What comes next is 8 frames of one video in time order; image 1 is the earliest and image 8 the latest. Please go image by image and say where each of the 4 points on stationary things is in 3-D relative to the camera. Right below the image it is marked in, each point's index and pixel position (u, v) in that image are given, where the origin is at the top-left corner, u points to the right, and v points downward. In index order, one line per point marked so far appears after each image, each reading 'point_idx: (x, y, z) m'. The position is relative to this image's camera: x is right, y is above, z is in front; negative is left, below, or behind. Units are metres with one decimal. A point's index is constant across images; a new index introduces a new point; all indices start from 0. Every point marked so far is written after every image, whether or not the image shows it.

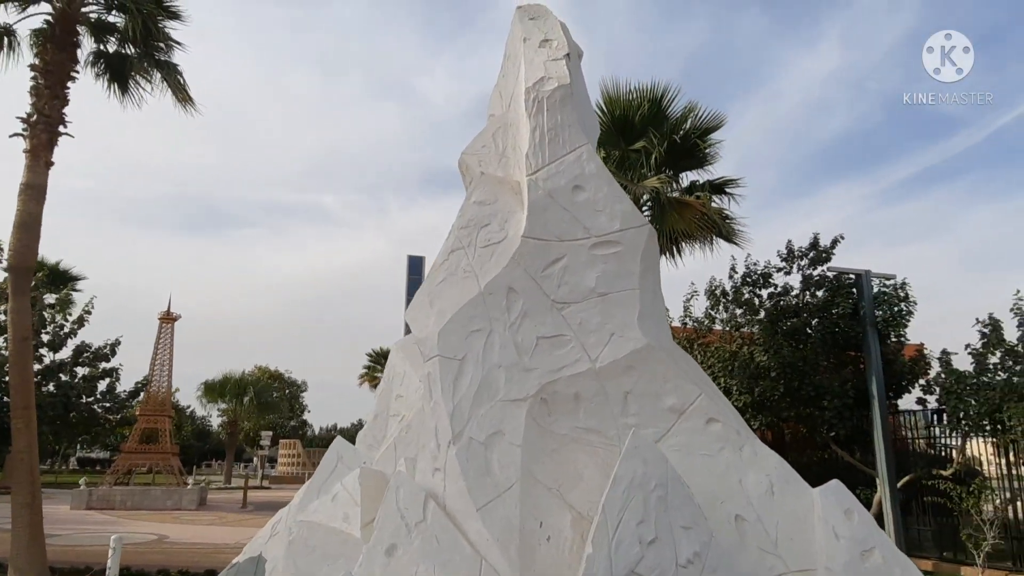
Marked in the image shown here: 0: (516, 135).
0: (0.0, +1.5, +6.6) m
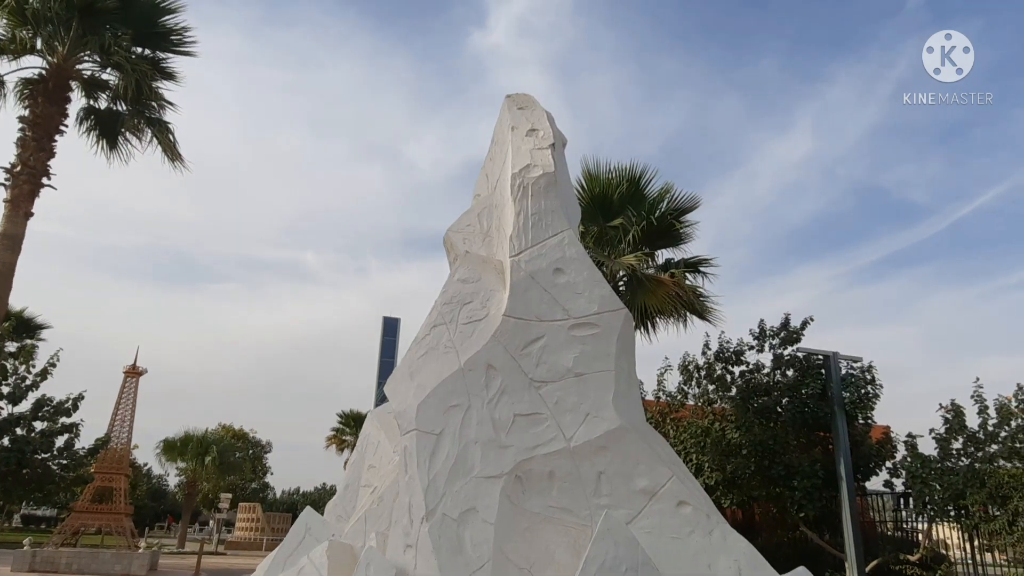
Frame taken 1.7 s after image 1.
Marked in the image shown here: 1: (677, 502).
0: (-0.1, +0.7, +6.9) m
1: (+1.4, -1.8, +5.8) m
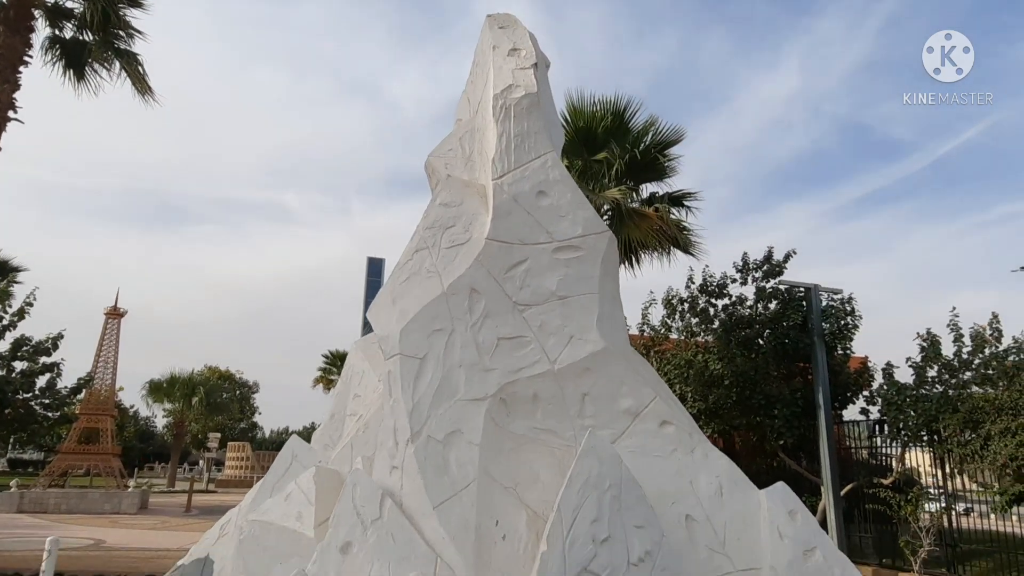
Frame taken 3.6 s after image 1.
0: (-0.3, +1.4, +6.7) m
1: (+1.2, -1.1, +5.9) m
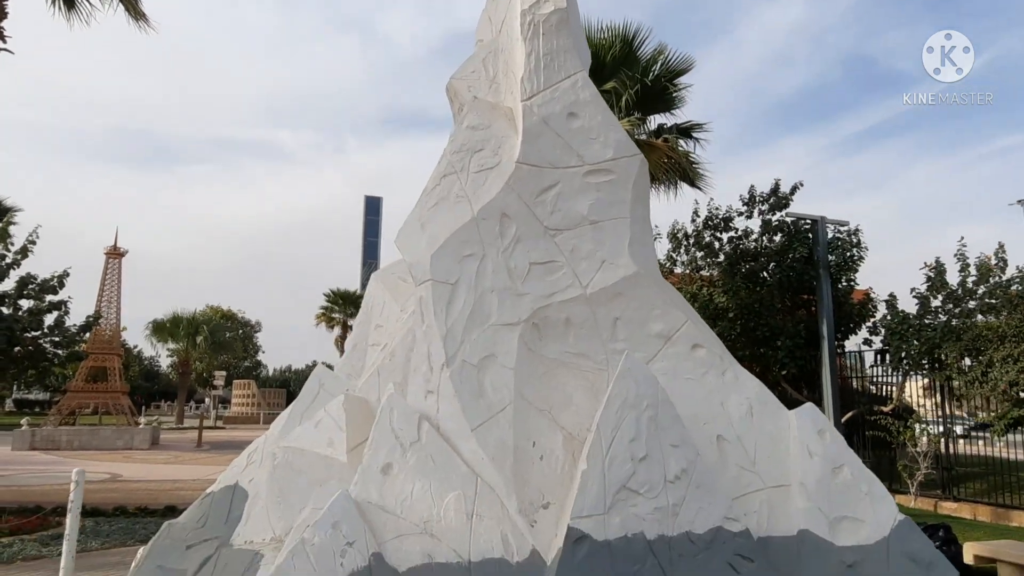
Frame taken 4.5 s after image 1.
0: (0.0, +2.1, +6.5) m
1: (+1.5, -0.5, +5.9) m
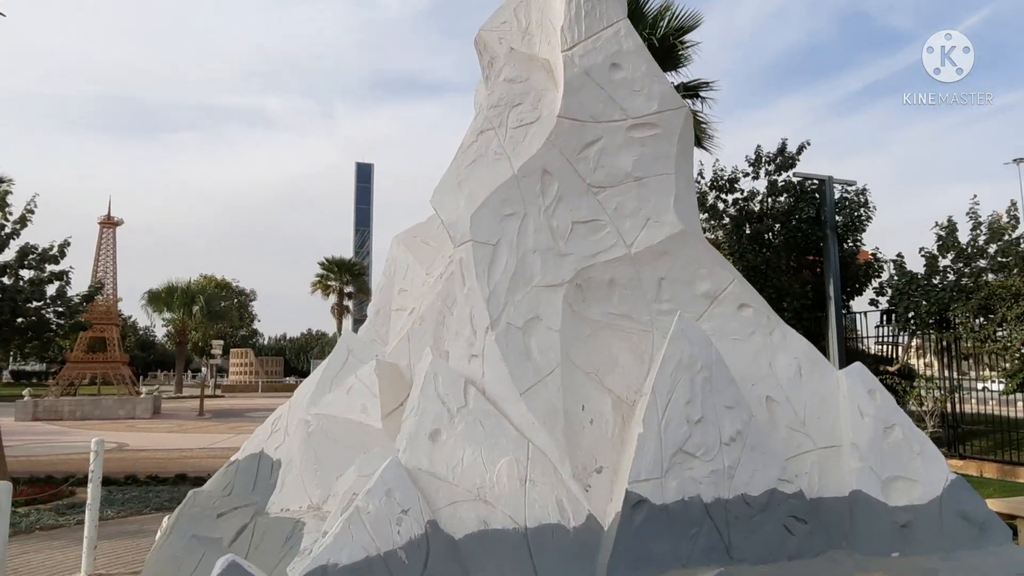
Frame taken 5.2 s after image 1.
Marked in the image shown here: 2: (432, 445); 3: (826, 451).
0: (+0.3, +2.5, +6.2) m
1: (+1.9, -0.1, +5.7) m
2: (-0.6, -1.1, +4.9) m
3: (+2.5, -1.3, +5.5) m
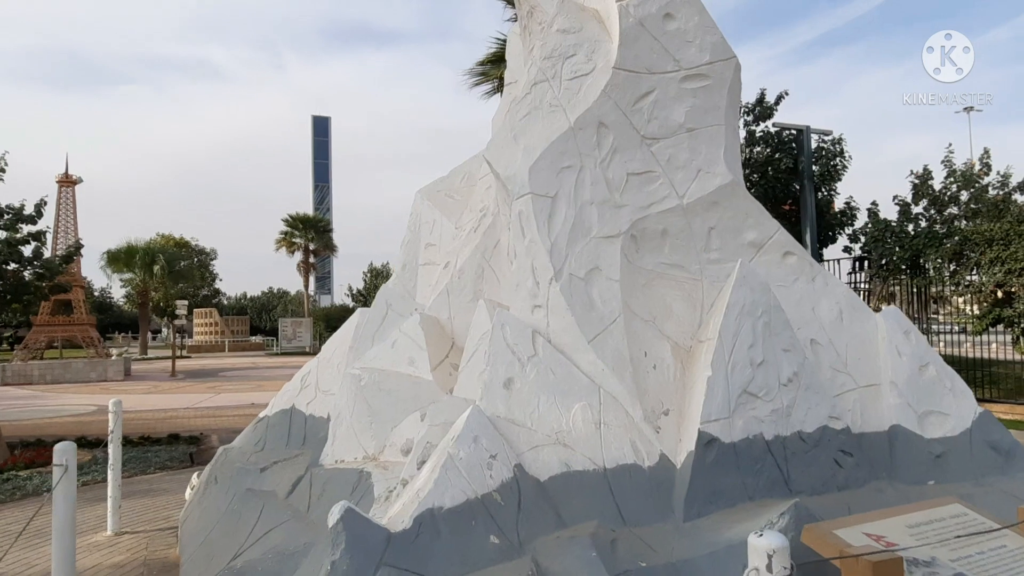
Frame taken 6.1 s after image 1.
0: (+0.7, +2.9, +6.1) m
1: (+2.3, +0.3, +6.0) m
2: (0.0, -0.8, +5.0) m
3: (+3.0, -0.8, +5.8) m
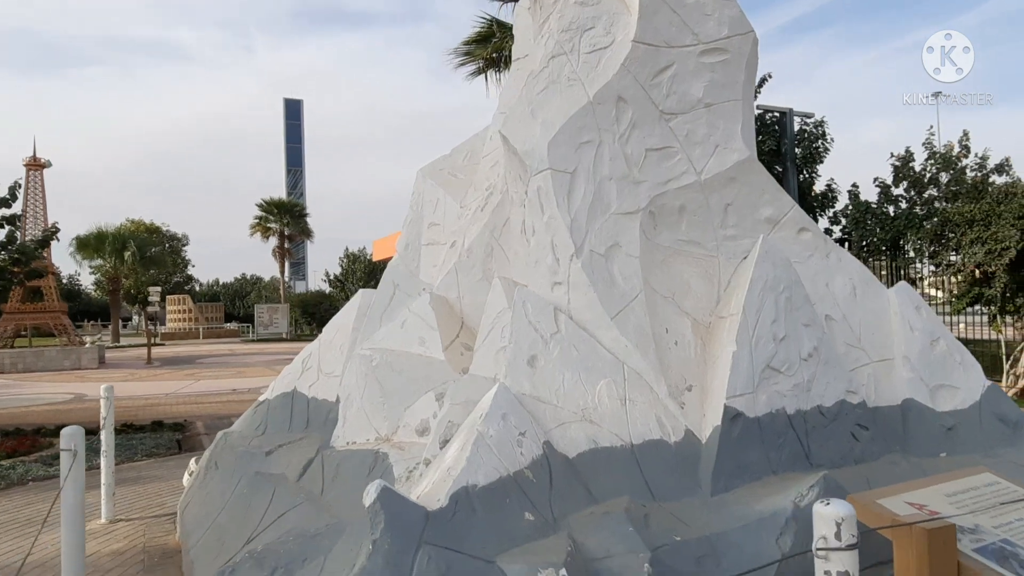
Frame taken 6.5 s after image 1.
0: (+0.8, +3.1, +6.0) m
1: (+2.4, +0.5, +6.0) m
2: (+0.1, -0.6, +5.0) m
3: (+3.1, -0.6, +5.9) m
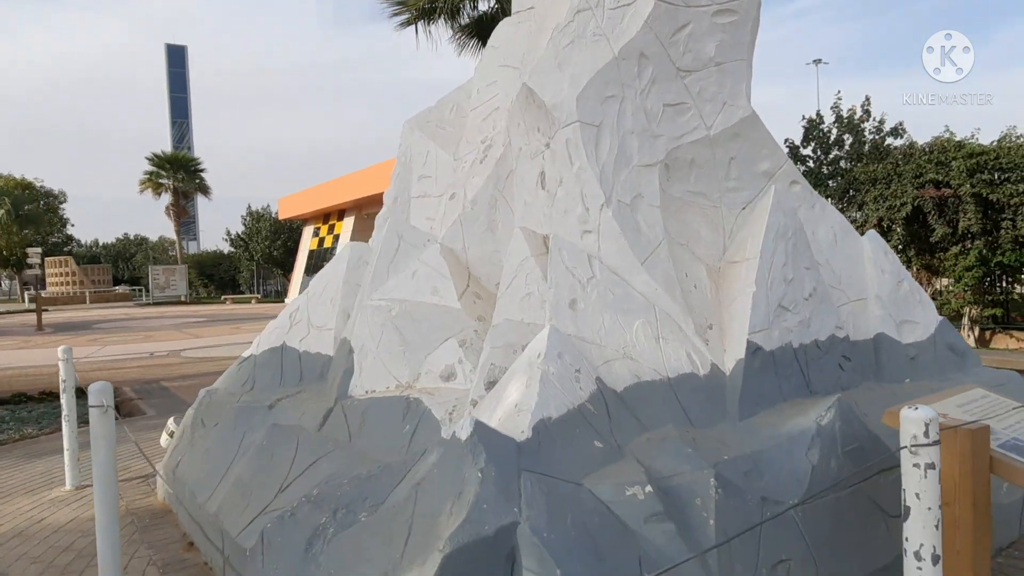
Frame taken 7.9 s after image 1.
0: (+0.9, +3.6, +6.2) m
1: (+2.6, +1.0, +6.5) m
2: (+0.5, -0.2, +5.3) m
3: (+3.3, -0.1, +6.6) m
